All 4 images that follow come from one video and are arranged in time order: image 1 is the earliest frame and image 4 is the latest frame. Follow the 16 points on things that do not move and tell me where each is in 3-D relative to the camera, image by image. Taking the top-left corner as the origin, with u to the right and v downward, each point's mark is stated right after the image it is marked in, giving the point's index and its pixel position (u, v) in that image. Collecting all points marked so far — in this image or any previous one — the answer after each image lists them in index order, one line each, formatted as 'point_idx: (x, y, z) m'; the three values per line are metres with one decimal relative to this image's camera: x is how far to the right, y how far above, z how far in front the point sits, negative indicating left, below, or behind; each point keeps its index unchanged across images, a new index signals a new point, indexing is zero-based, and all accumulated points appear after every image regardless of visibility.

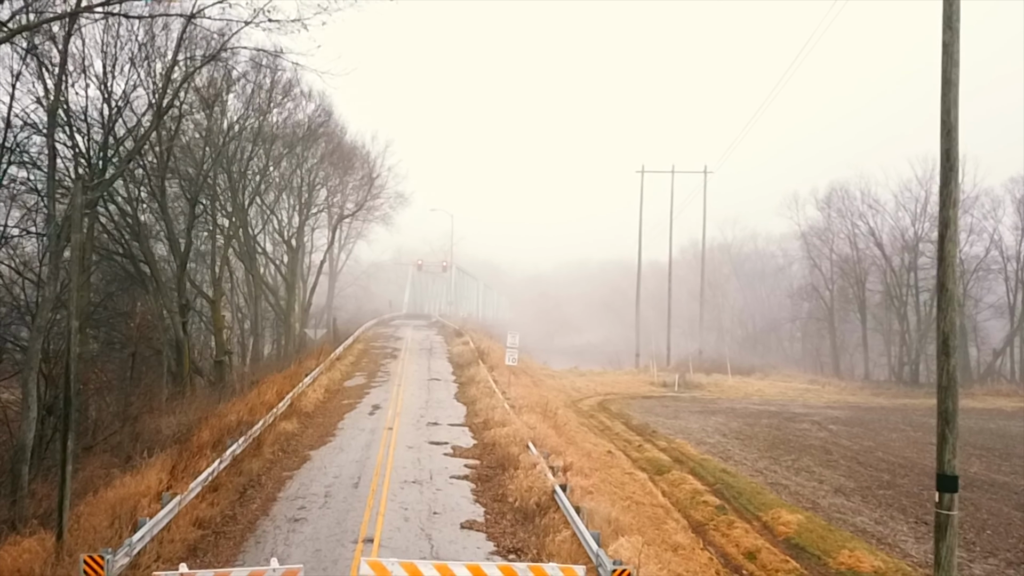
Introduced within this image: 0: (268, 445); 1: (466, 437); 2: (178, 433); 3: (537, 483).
0: (-5.1, -3.3, +14.2) m
1: (-1.1, -3.6, +16.2) m
2: (-7.4, -3.2, +14.9) m
3: (+0.4, -3.3, +11.6) m
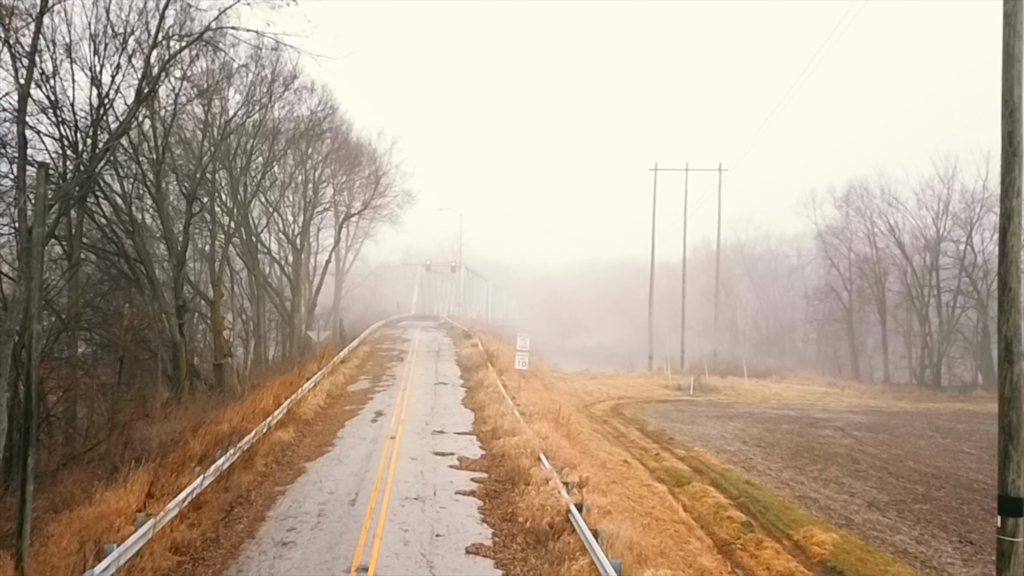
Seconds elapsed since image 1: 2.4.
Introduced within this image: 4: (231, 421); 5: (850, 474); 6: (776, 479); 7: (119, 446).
0: (-4.9, -3.3, +13.2) m
1: (-0.9, -3.6, +15.2) m
2: (-7.1, -3.2, +14.0) m
3: (+0.6, -3.3, +10.6) m
4: (-5.9, -2.8, +14.2) m
5: (+9.4, -5.2, +18.9) m
6: (+6.9, -5.0, +17.8) m
7: (-8.7, -3.5, +15.0) m
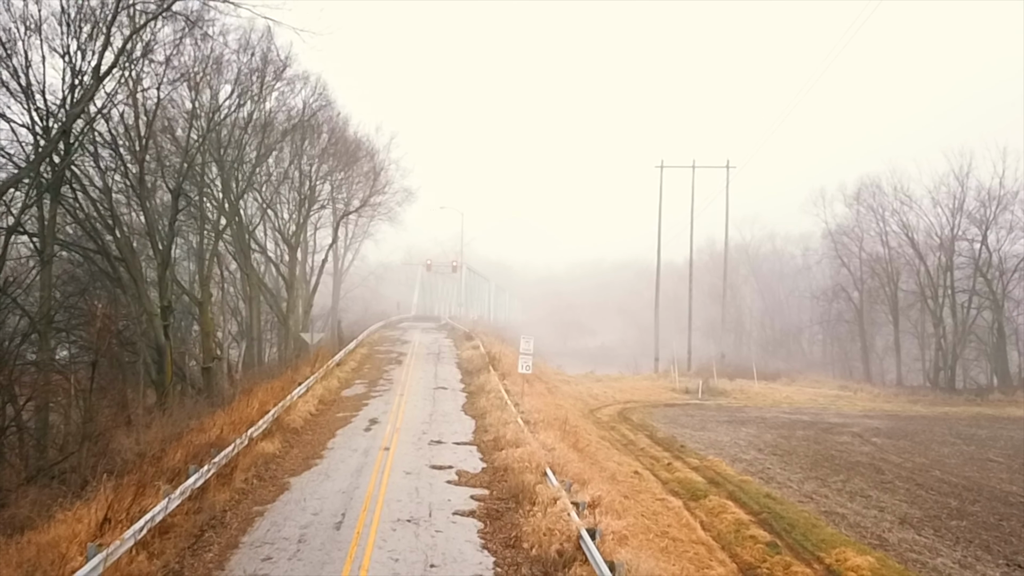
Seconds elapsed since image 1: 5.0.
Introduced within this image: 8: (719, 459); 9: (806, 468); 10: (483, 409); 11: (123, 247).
0: (-4.9, -3.3, +12.1) m
1: (-0.8, -3.6, +14.1) m
2: (-7.1, -3.2, +12.9) m
3: (+0.7, -3.3, +9.5) m
4: (-5.8, -2.8, +13.1) m
5: (+9.5, -5.2, +17.7) m
6: (+7.0, -5.0, +16.6) m
7: (-8.6, -3.5, +13.8) m
8: (+6.0, -5.0, +19.8) m
9: (+8.5, -5.2, +19.7) m
10: (-0.8, -3.4, +18.9) m
11: (-9.9, +1.0, +17.2) m
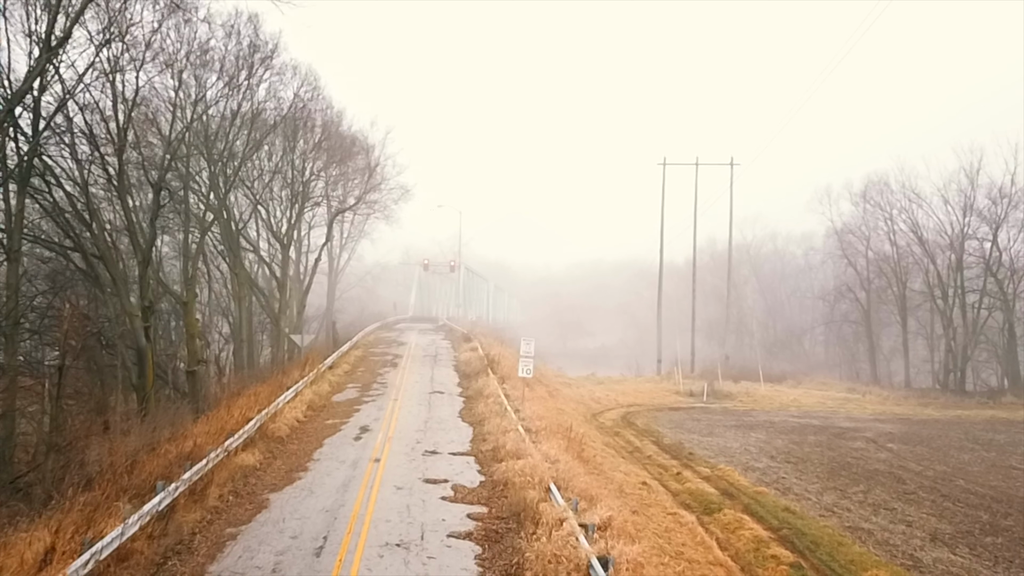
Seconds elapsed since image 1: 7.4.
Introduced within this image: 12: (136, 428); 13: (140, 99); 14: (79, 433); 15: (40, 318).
0: (-4.8, -3.3, +11.0) m
1: (-0.8, -3.5, +13.0) m
2: (-7.1, -3.1, +11.8) m
3: (+0.7, -3.3, +8.4) m
4: (-5.8, -2.8, +12.0) m
5: (+9.5, -5.1, +16.7) m
6: (+7.0, -5.0, +15.6) m
7: (-8.6, -3.4, +12.8) m
8: (+6.0, -4.9, +18.7) m
9: (+8.5, -5.2, +18.7) m
10: (-0.8, -3.4, +17.9) m
11: (-9.9, +1.0, +16.1) m
12: (-8.1, -3.0, +14.4) m
13: (-10.4, +5.2, +18.9) m
14: (-9.4, -3.1, +14.7) m
15: (-12.3, -0.8, +17.8) m
